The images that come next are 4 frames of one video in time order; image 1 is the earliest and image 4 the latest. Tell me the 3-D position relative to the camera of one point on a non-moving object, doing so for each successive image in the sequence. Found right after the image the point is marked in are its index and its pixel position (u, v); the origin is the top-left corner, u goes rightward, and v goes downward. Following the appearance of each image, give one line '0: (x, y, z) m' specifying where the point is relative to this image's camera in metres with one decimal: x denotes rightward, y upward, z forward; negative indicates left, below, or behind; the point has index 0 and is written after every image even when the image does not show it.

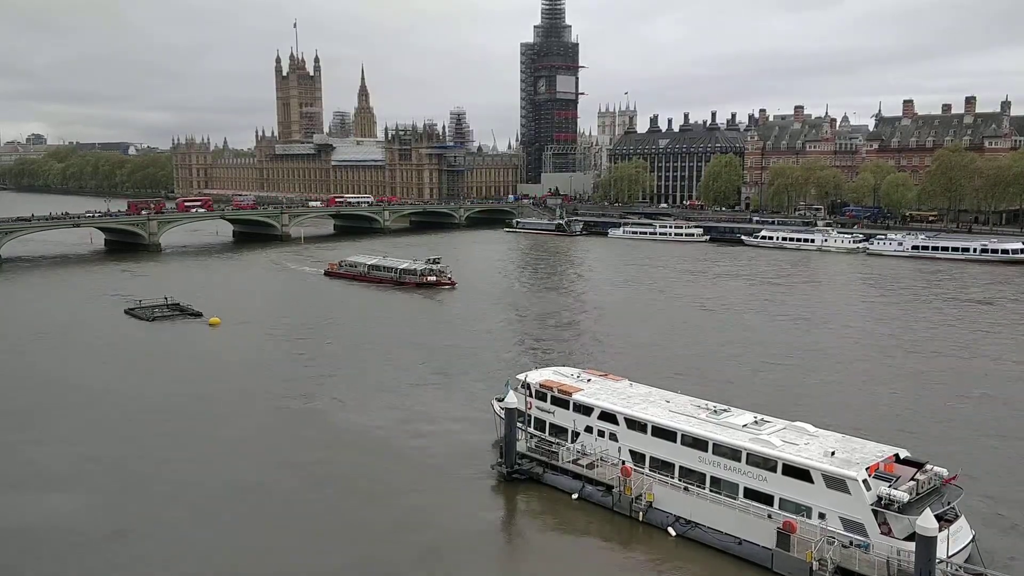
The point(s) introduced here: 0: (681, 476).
0: (+3.5, -3.9, +18.5) m
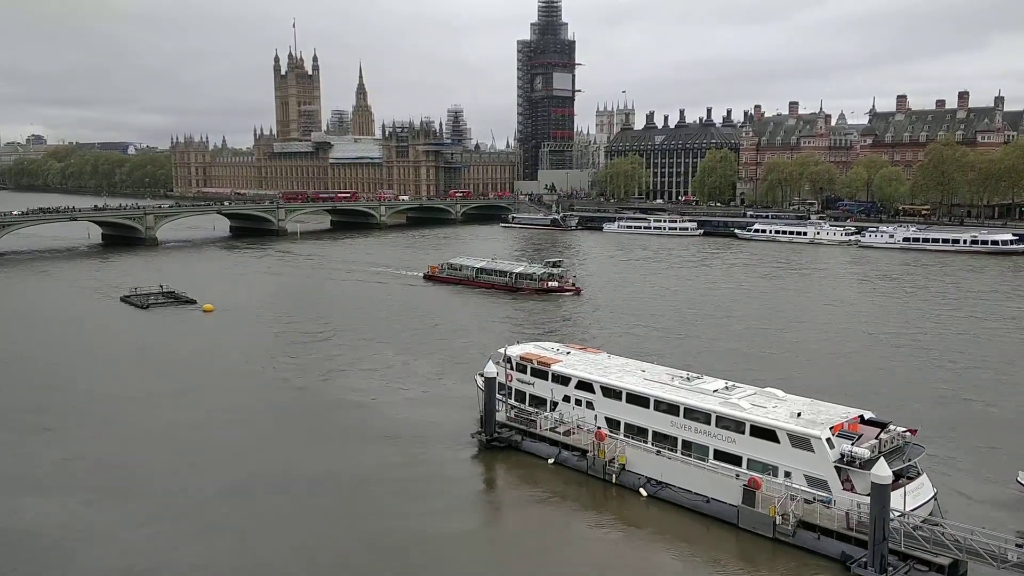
0: (+3.0, -3.3, +19.0) m
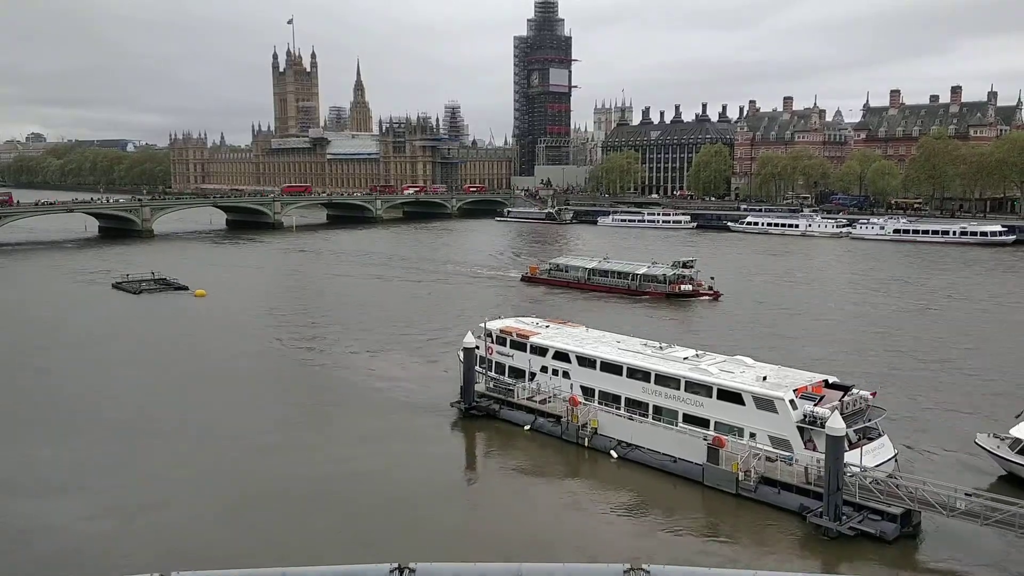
0: (+2.5, -2.6, +19.5) m
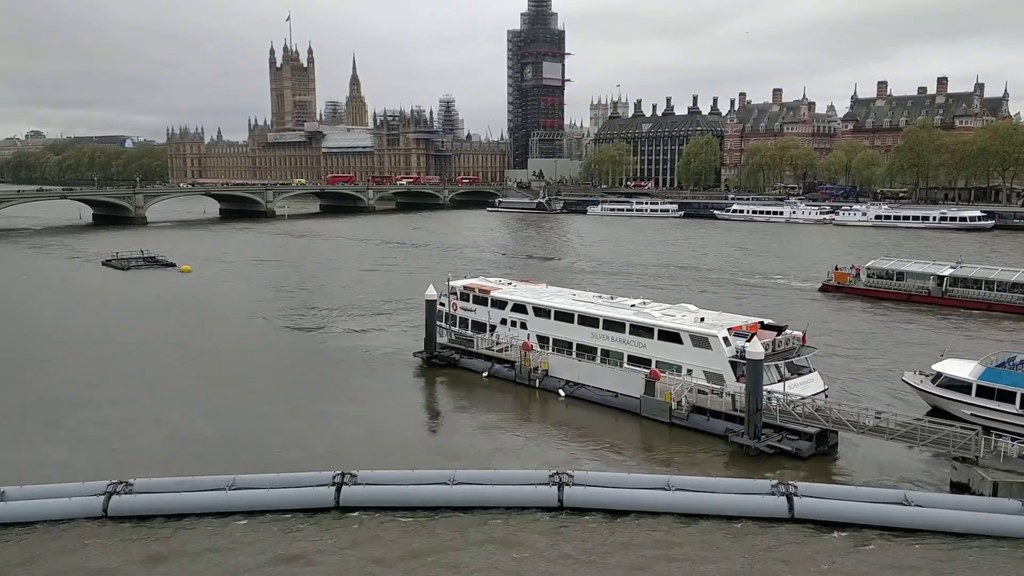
0: (+1.5, -1.5, +20.5) m
